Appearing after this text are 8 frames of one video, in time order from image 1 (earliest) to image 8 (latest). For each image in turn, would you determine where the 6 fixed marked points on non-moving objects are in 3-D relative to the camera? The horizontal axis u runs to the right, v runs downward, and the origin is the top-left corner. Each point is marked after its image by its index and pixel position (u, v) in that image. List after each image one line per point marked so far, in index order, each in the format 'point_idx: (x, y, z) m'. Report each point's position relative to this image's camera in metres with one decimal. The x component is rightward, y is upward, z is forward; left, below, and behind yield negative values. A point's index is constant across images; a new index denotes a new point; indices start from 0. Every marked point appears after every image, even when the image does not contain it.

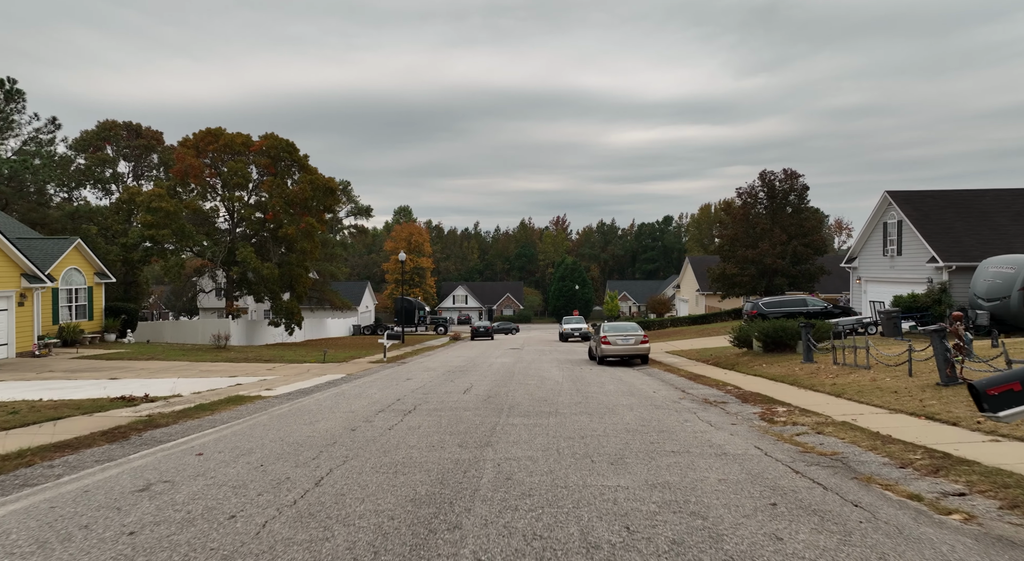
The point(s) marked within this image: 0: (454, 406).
0: (-1.0, -2.1, +11.8) m
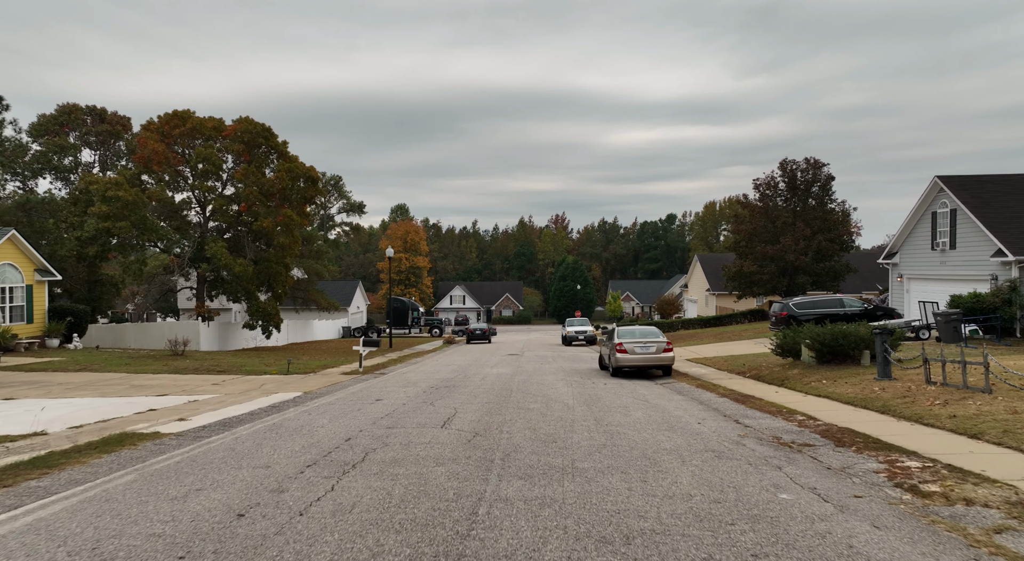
0: (-1.0, -2.0, +8.1) m
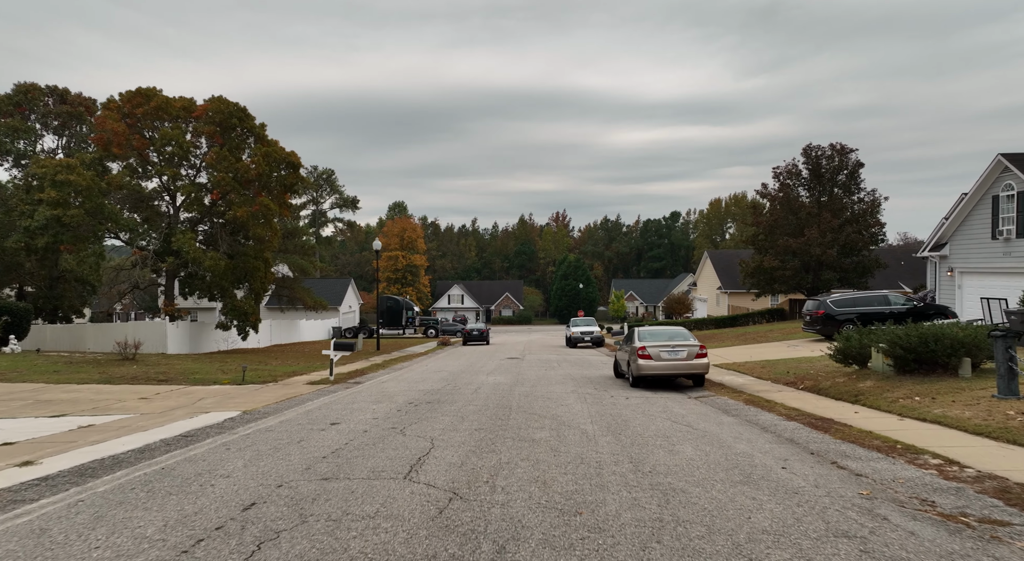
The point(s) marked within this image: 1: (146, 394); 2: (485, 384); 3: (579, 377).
0: (-1.1, -1.8, +4.7) m
1: (-7.9, -2.6, +15.1) m
2: (-0.6, -2.4, +16.3) m
3: (+1.7, -2.4, +18.1) m
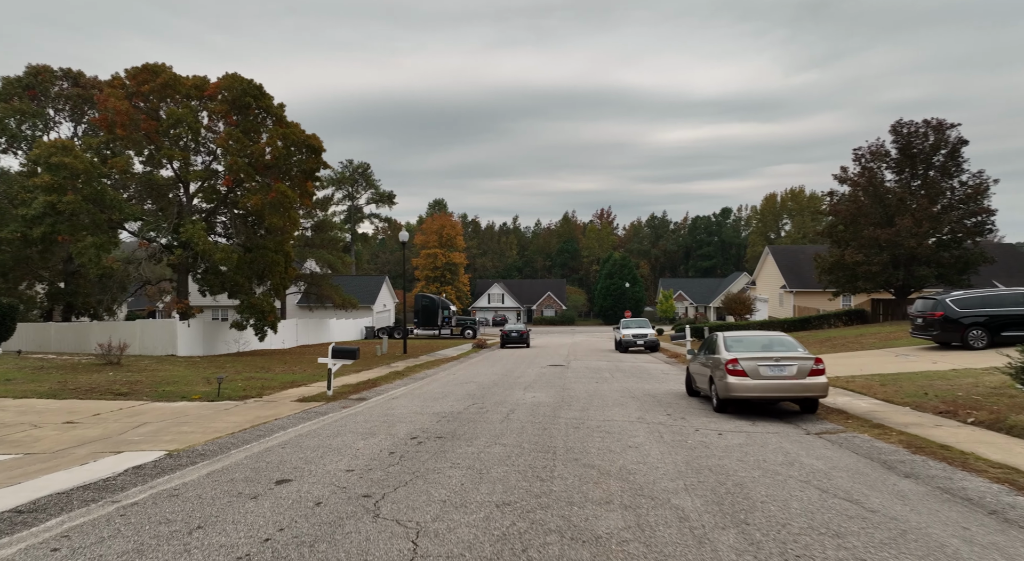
0: (-1.0, -1.6, +0.8) m
1: (-7.2, -2.4, +11.6) m
2: (+0.1, -2.2, +12.3) m
3: (+2.6, -2.2, +14.0) m
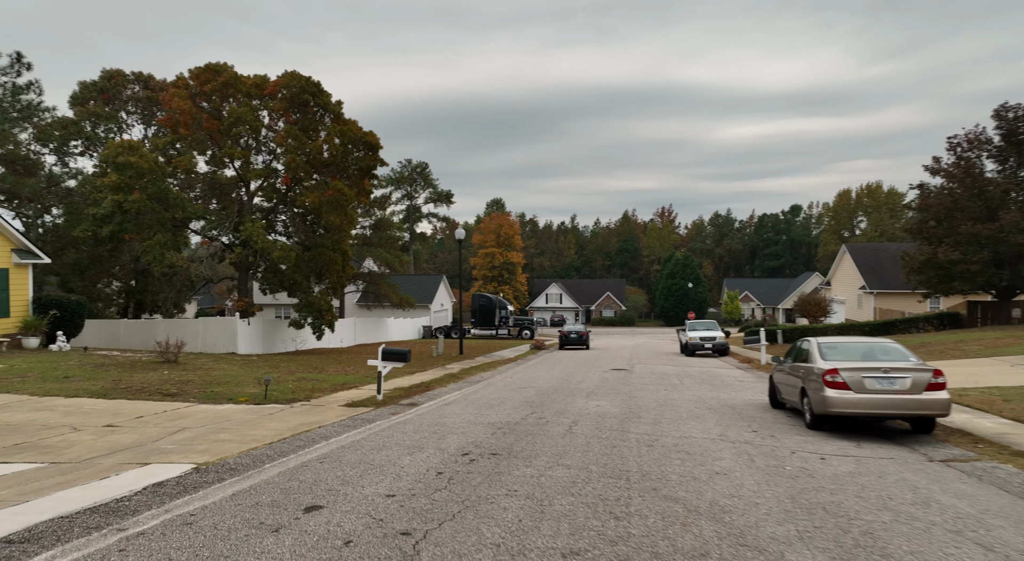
0: (-0.9, -1.6, -0.2) m
1: (-6.2, -2.3, +11.0) m
2: (+1.1, -2.2, +11.2) m
3: (+3.7, -2.2, +12.7) m
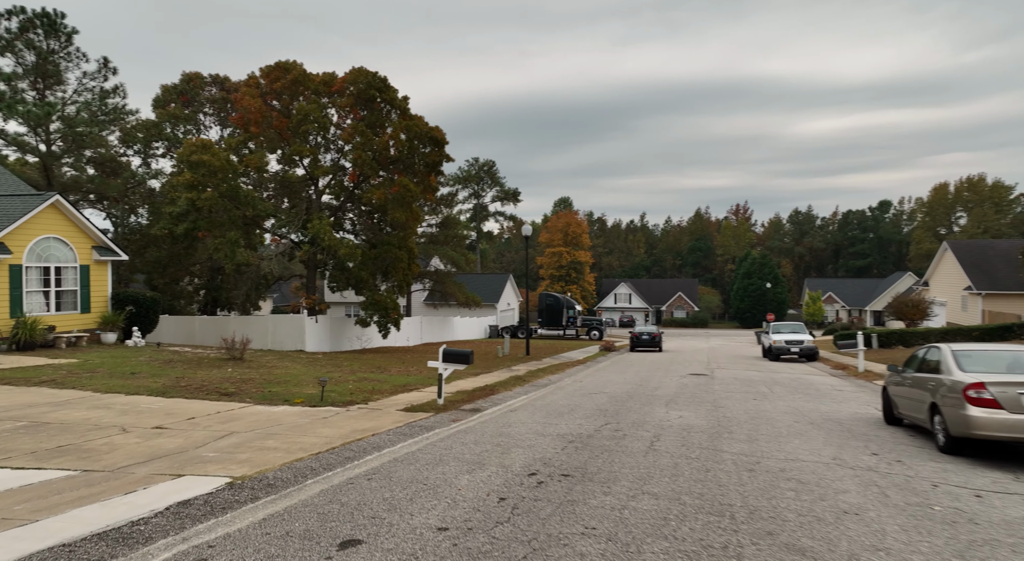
0: (-1.0, -1.5, -1.2) m
1: (-5.2, -2.2, +10.5) m
2: (+2.2, -2.1, +9.9) m
3: (+4.9, -2.1, +11.2) m
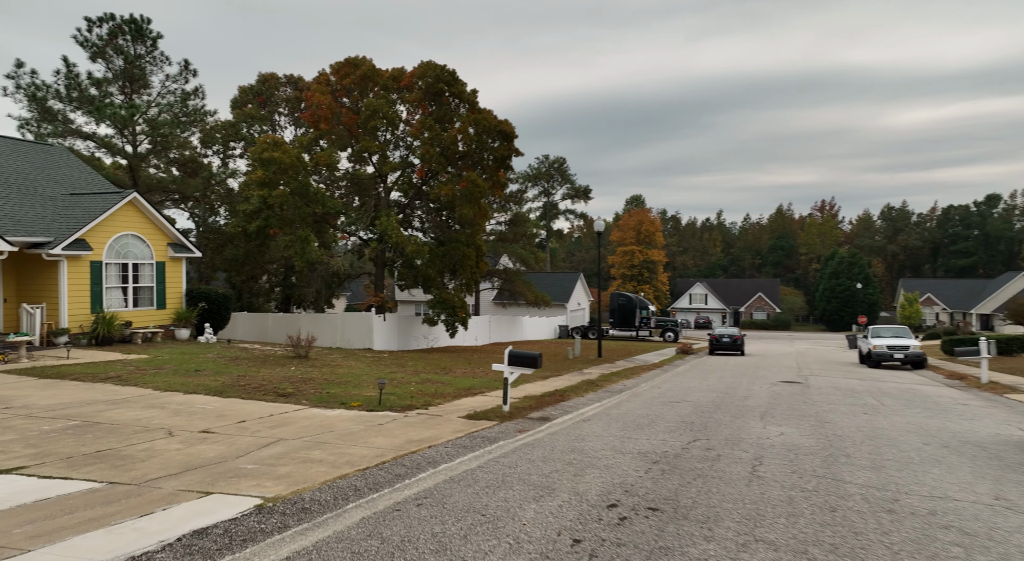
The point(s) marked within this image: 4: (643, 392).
0: (-1.1, -1.4, -2.3) m
1: (-4.2, -2.1, +9.8) m
2: (+3.1, -2.0, +8.5) m
3: (+5.9, -2.1, +9.5) m
4: (+3.0, -2.5, +16.1) m
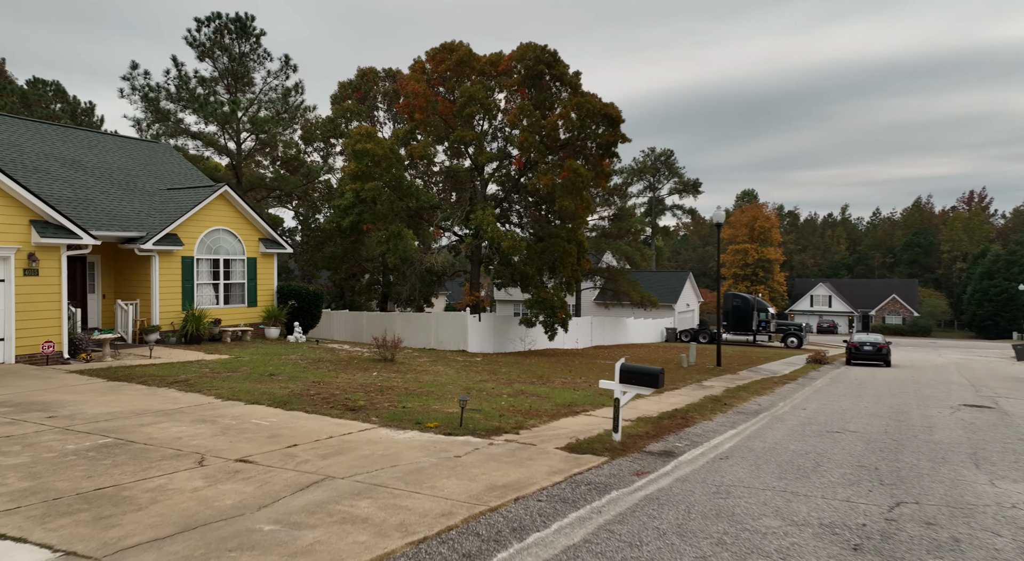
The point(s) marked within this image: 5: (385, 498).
0: (-1.6, -1.3, -4.6) m
1: (-2.9, -2.0, +7.8) m
2: (+4.1, -2.0, +5.5) m
3: (+7.0, -2.0, +6.1) m
4: (+5.1, -2.5, +13.0) m
5: (-1.1, -2.0, +6.5) m
